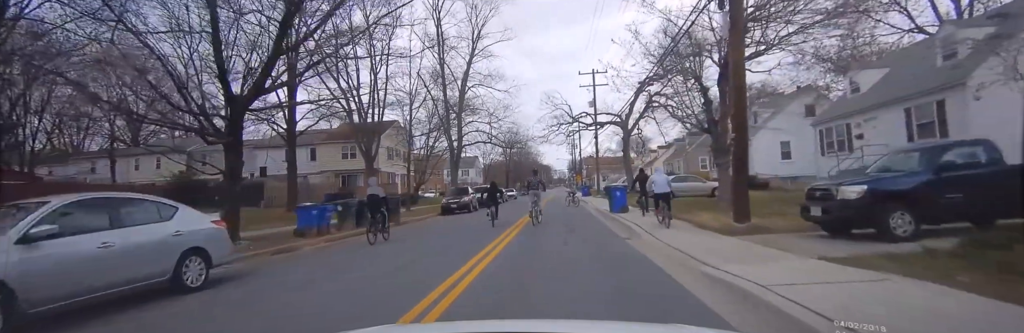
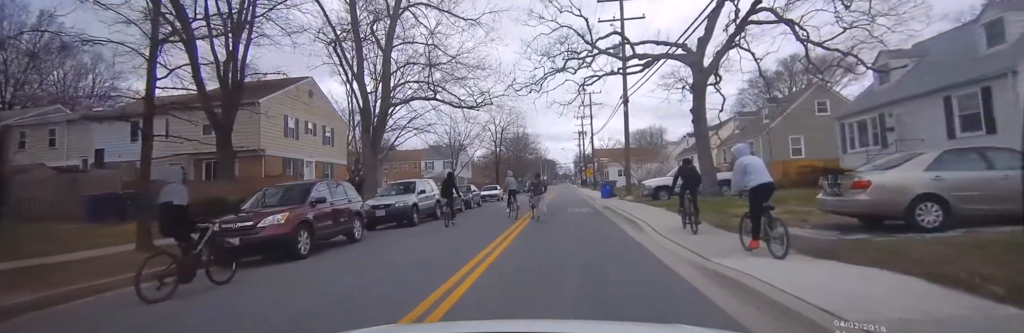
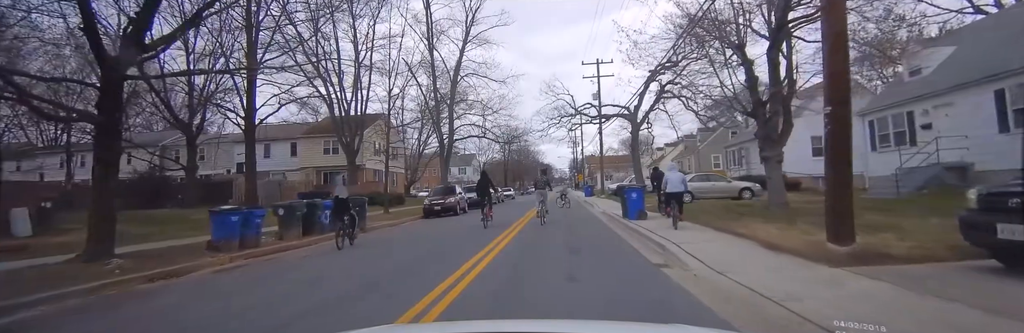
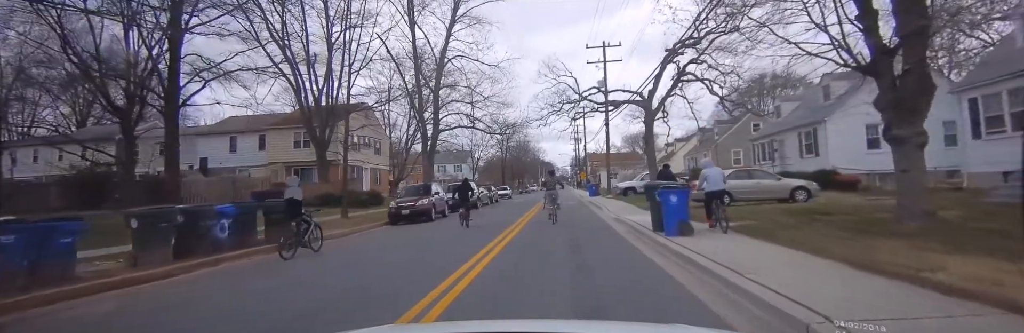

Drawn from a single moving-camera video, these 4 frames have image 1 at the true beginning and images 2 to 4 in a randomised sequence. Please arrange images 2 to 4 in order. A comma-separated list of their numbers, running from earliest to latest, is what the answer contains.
3, 4, 2
